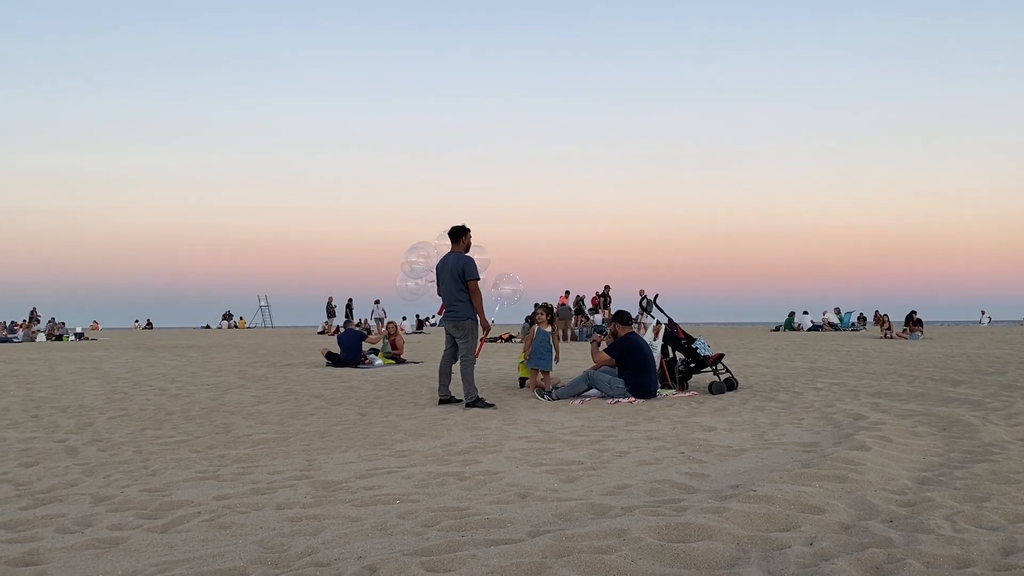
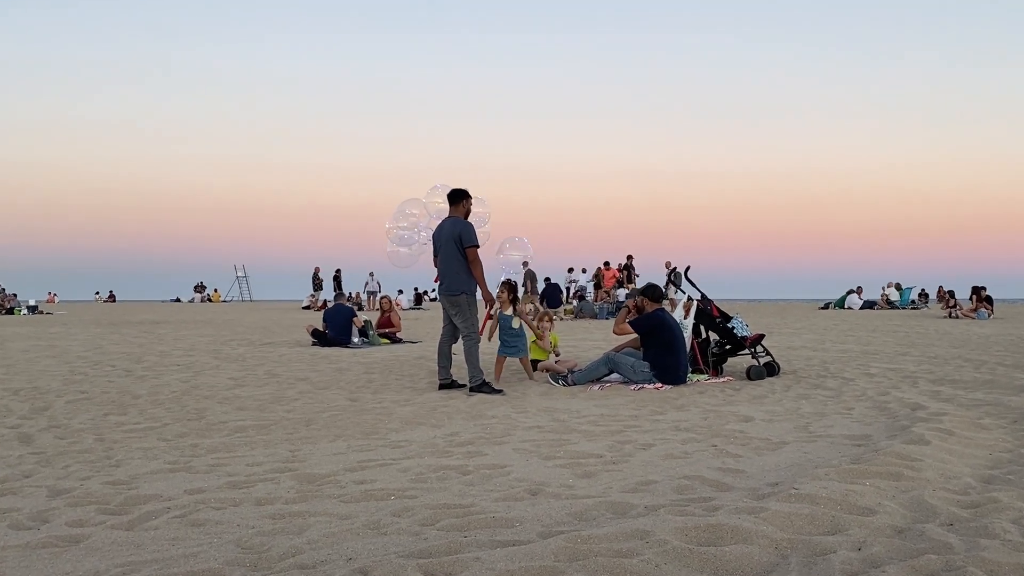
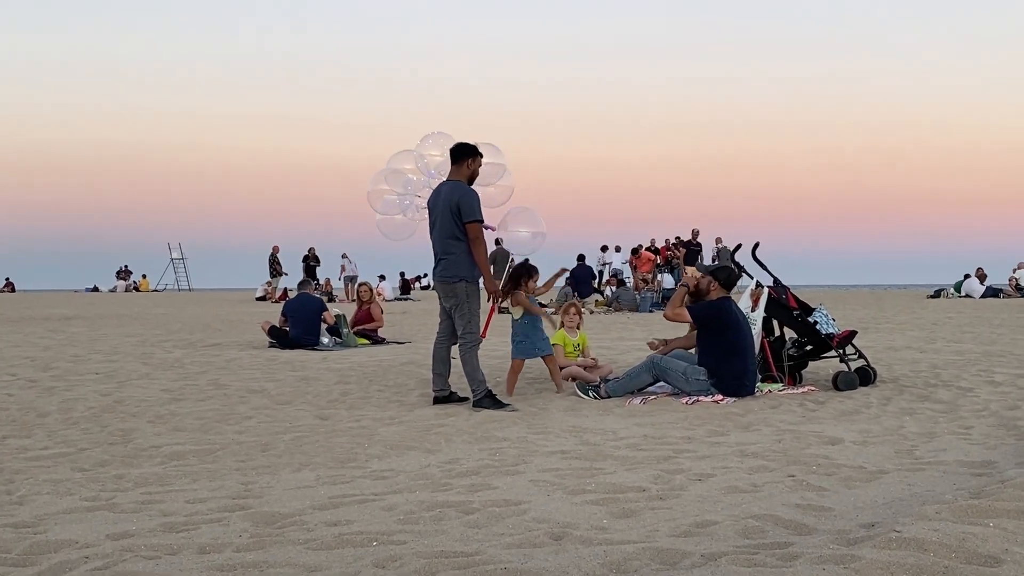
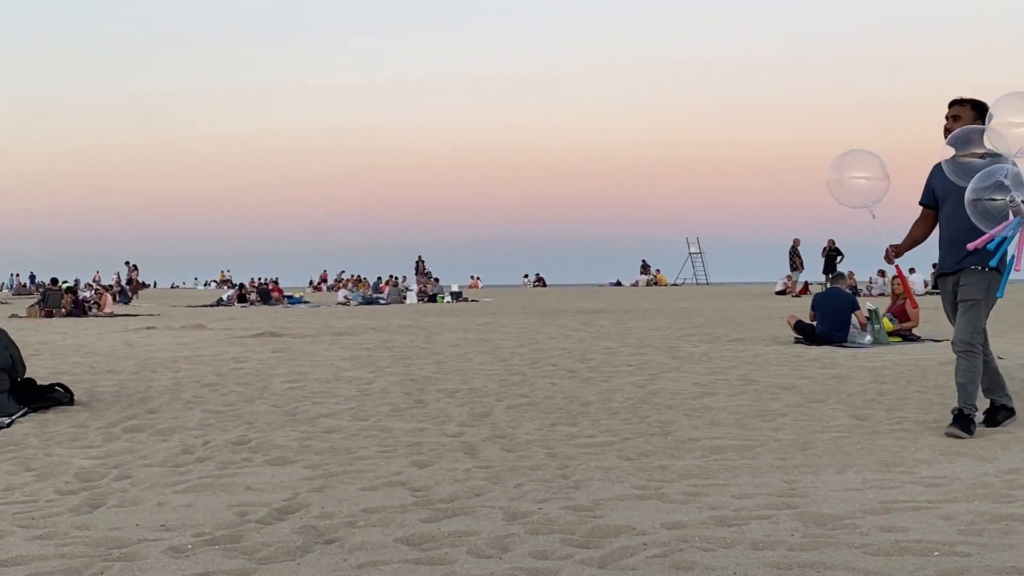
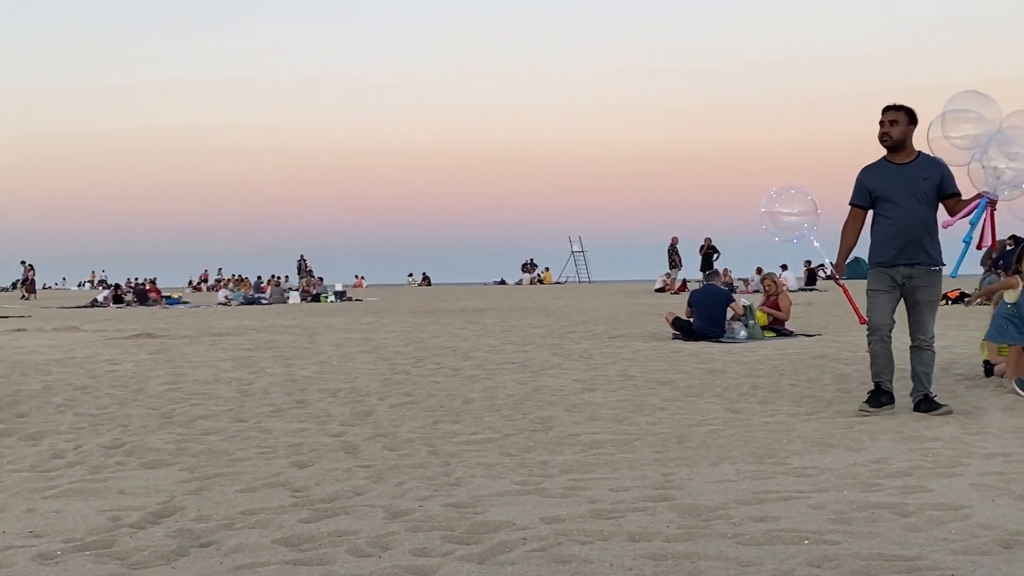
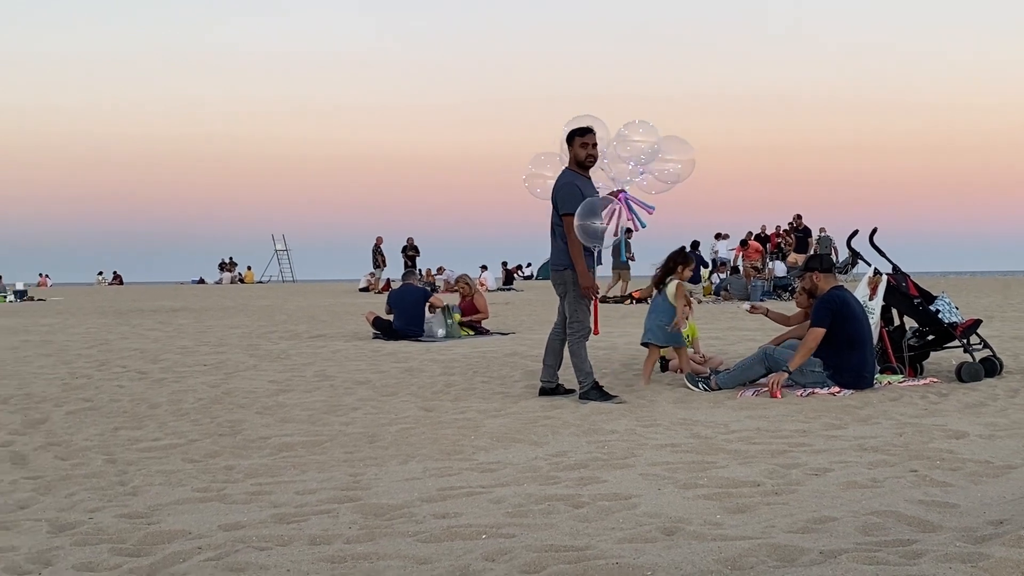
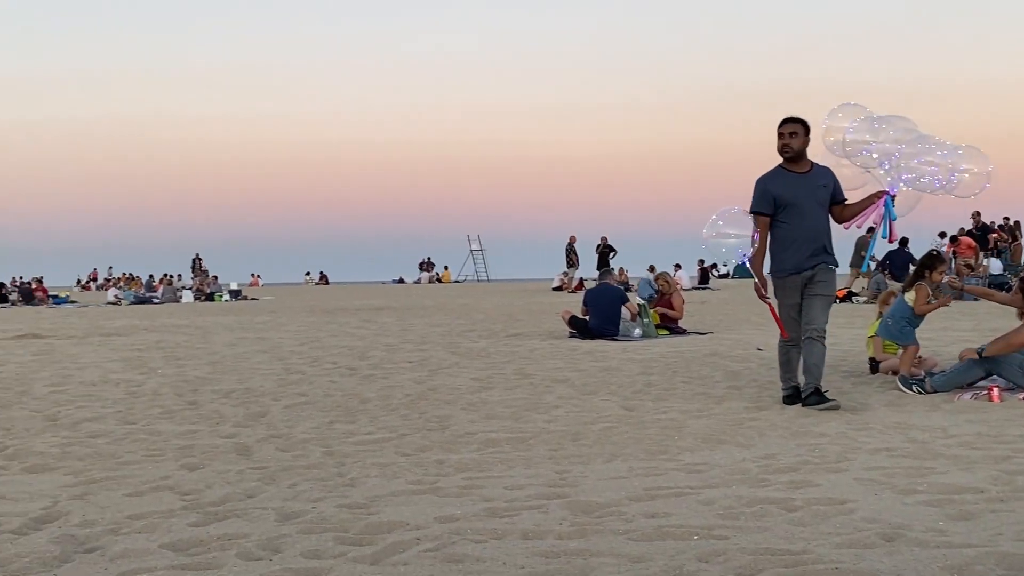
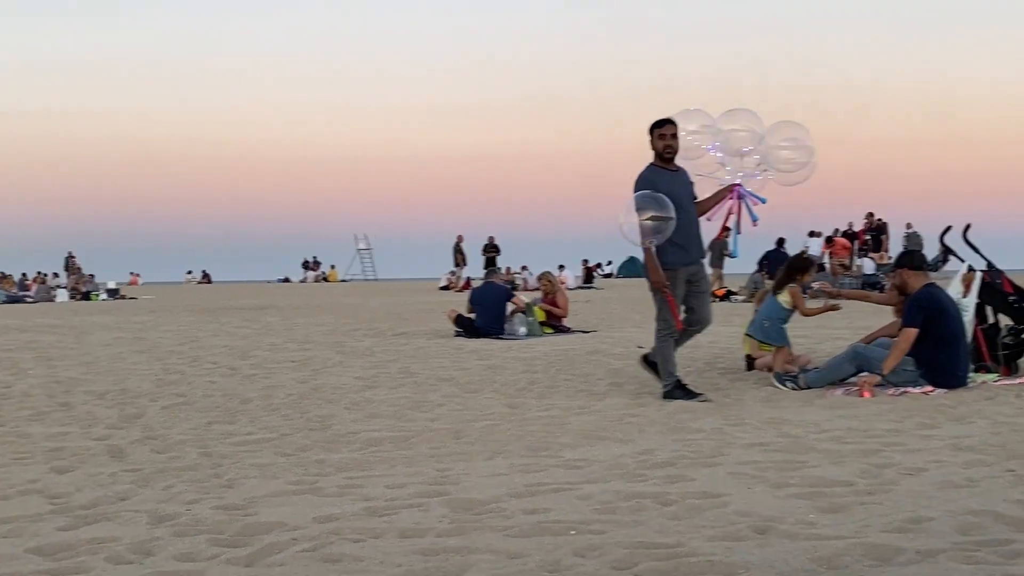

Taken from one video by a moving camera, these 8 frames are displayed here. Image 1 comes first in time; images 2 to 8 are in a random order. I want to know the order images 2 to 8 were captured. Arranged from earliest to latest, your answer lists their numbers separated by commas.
2, 3, 6, 8, 7, 5, 4
